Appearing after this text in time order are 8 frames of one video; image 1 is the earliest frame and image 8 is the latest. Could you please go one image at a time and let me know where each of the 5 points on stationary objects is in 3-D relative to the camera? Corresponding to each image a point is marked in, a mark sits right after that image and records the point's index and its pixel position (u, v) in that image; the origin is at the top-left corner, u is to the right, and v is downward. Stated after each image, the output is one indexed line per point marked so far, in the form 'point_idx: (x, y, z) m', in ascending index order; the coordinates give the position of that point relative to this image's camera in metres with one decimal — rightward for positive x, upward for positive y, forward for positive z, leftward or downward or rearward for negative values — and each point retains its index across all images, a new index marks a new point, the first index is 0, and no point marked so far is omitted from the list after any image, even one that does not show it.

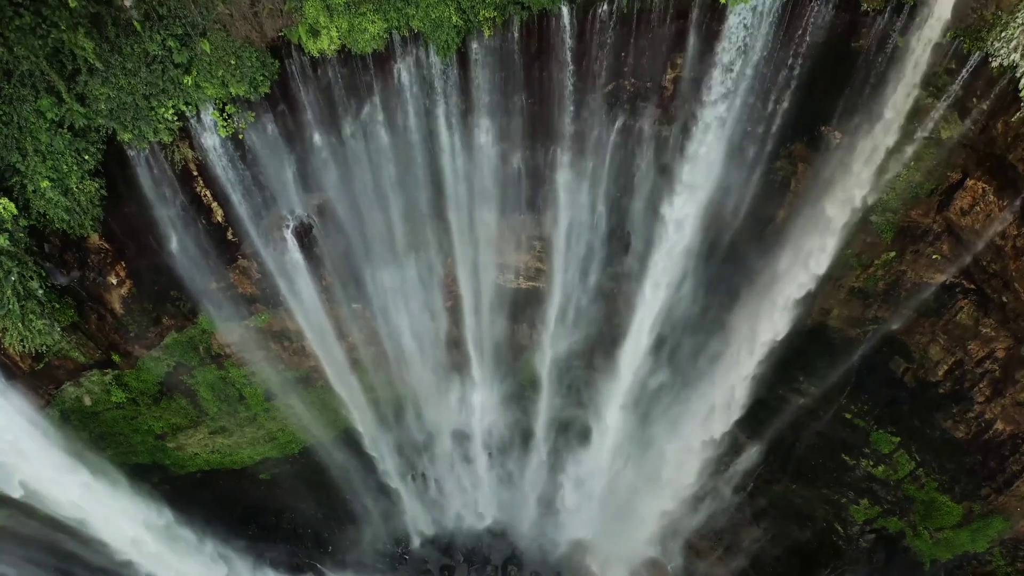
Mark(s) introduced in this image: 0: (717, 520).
0: (+4.7, -5.5, +15.2) m
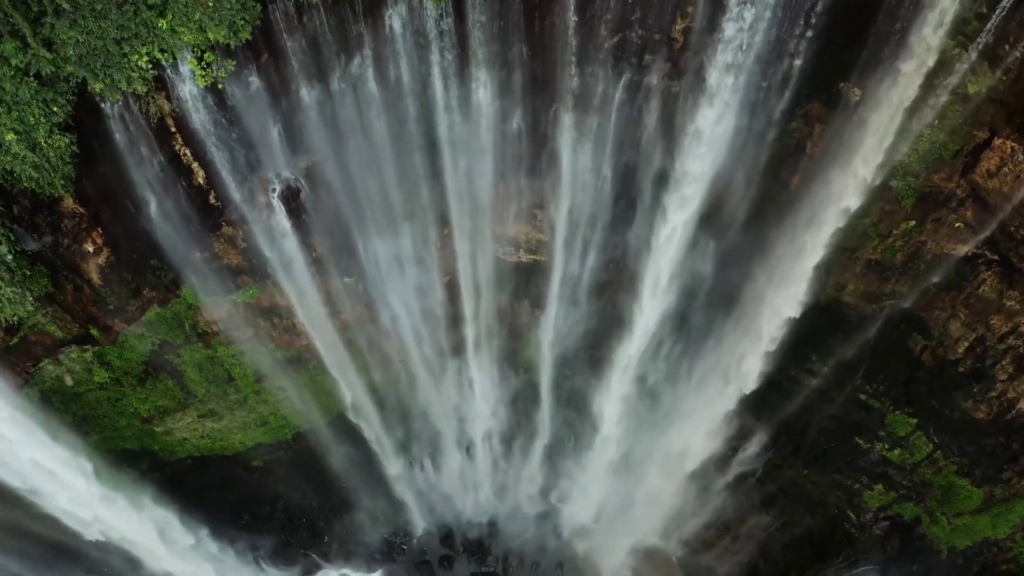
0: (+4.7, -5.0, +14.6) m
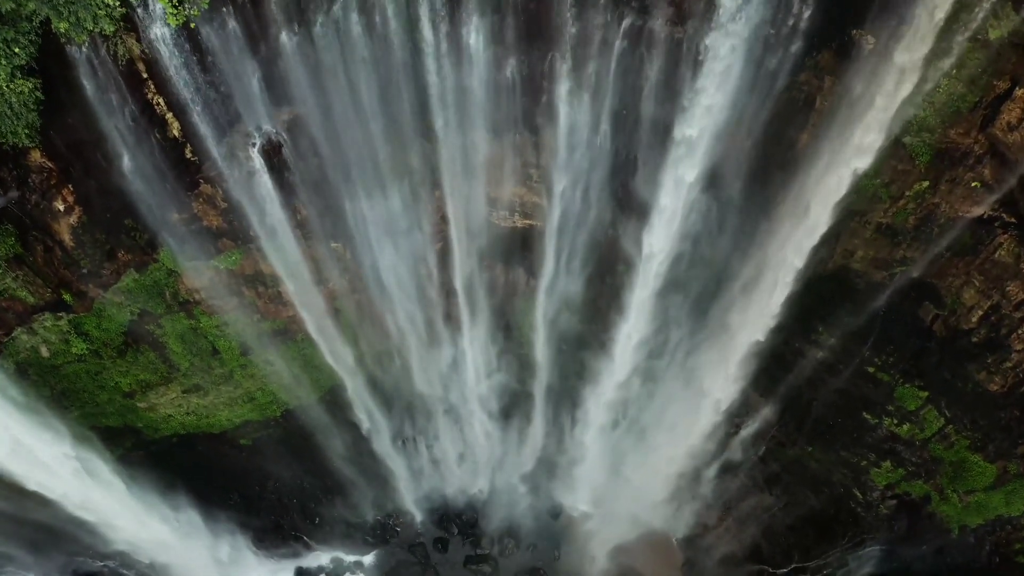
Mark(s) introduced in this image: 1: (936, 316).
0: (+4.6, -4.4, +14.2) m
1: (+7.0, -0.5, +10.7) m
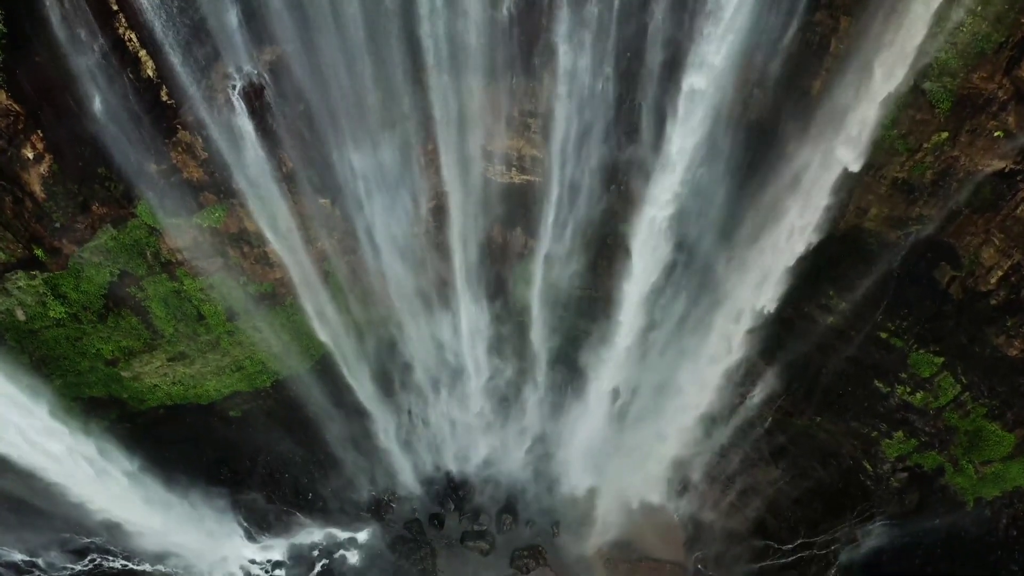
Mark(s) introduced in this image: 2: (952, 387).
0: (+4.6, -3.7, +13.8) m
1: (+7.0, +0.2, +10.2) m
2: (+7.4, -1.7, +10.8) m
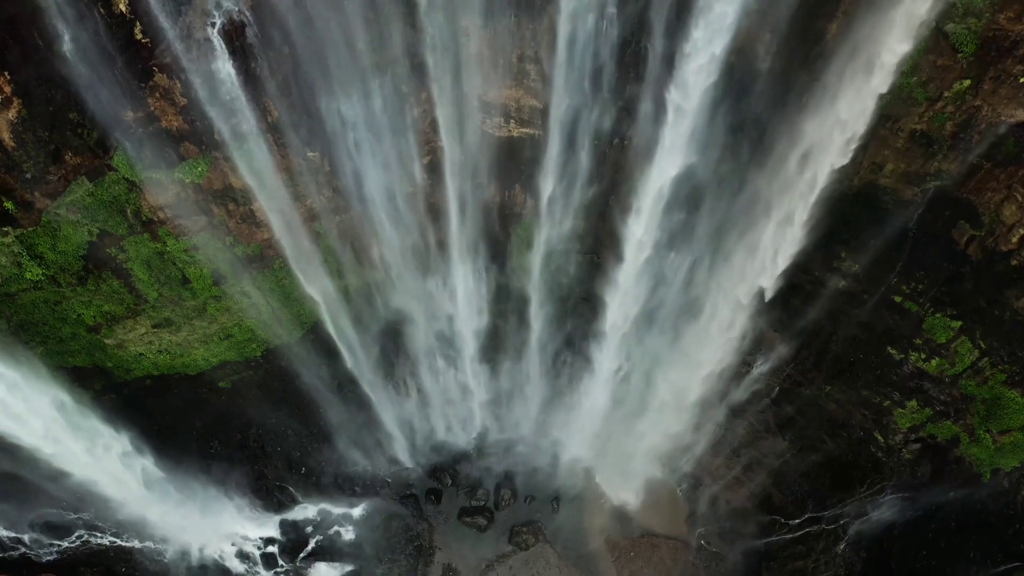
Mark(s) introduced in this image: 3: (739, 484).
0: (+4.6, -3.0, +13.3) m
1: (+7.0, +0.8, +9.7) m
2: (+7.3, -1.0, +10.3) m
3: (+4.7, -4.1, +13.4) m
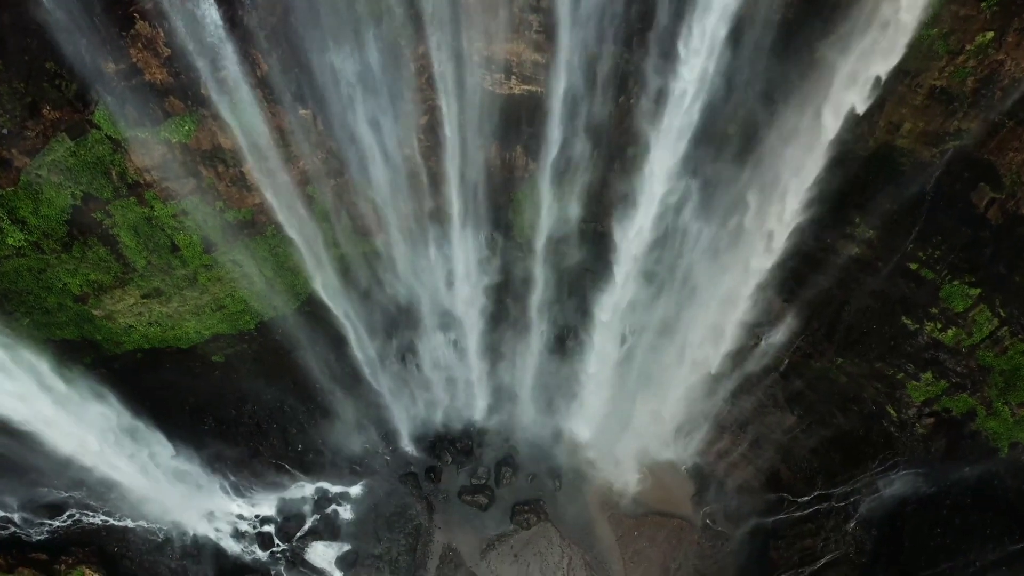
0: (+4.6, -2.5, +13.0) m
1: (+7.0, +1.3, +9.3) m
2: (+7.4, -0.5, +10.0) m
3: (+4.8, -3.5, +13.0) m
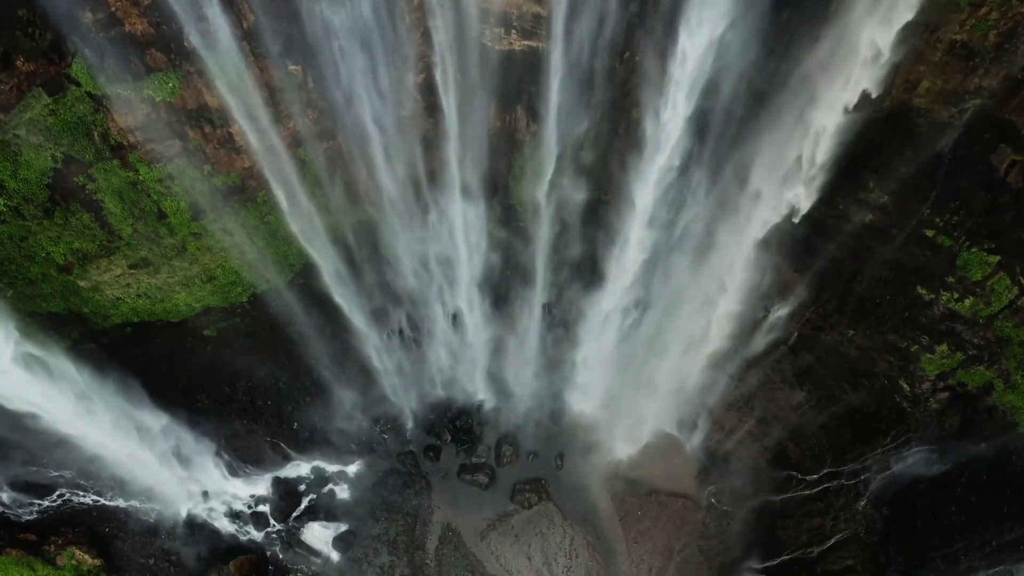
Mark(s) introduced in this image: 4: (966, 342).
0: (+4.6, -1.9, +12.6) m
1: (+7.0, +1.8, +8.9) m
2: (+7.4, 0.0, +9.5) m
3: (+4.8, -3.0, +12.7) m
4: (+7.2, -0.8, +10.2) m
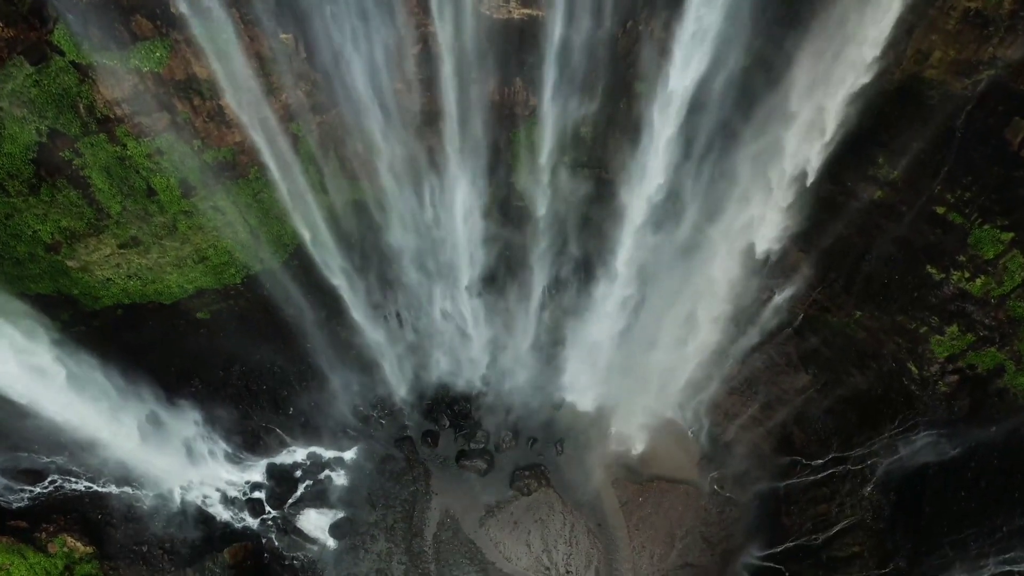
0: (+4.6, -1.6, +12.3) m
1: (+7.0, +2.1, +8.6) m
2: (+7.4, +0.3, +9.3) m
3: (+4.8, -2.6, +12.4) m
4: (+7.2, -0.5, +9.9) m
